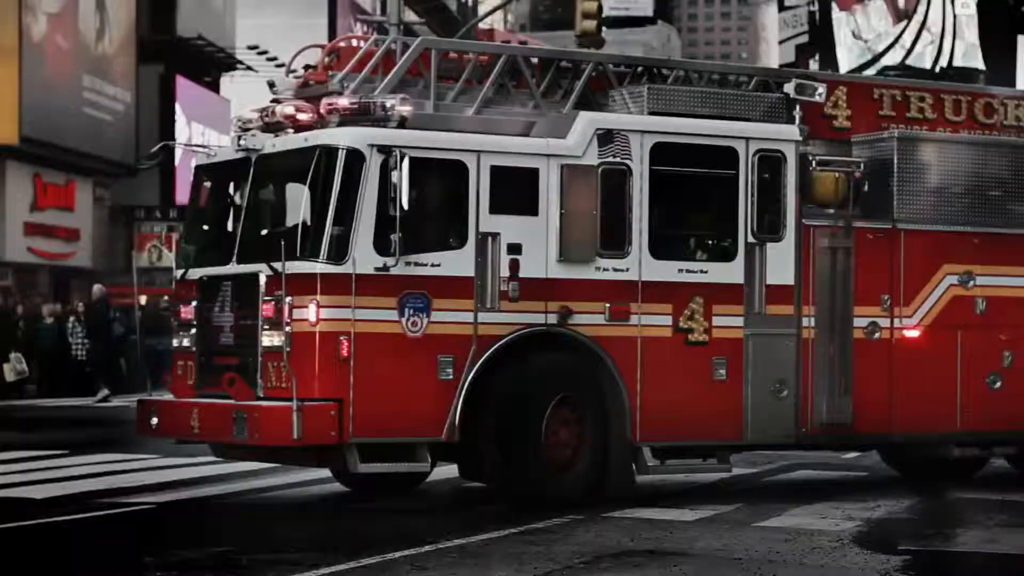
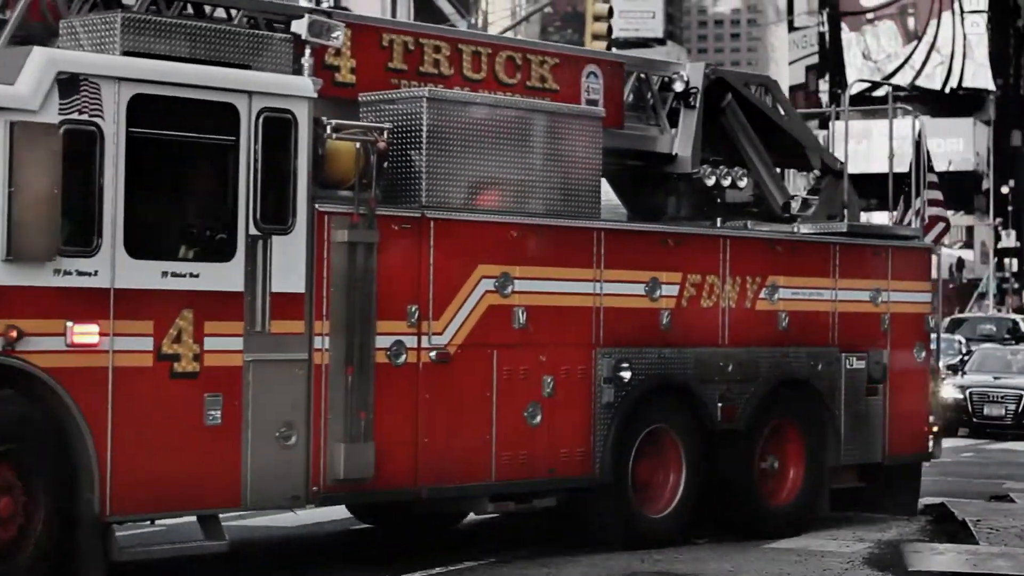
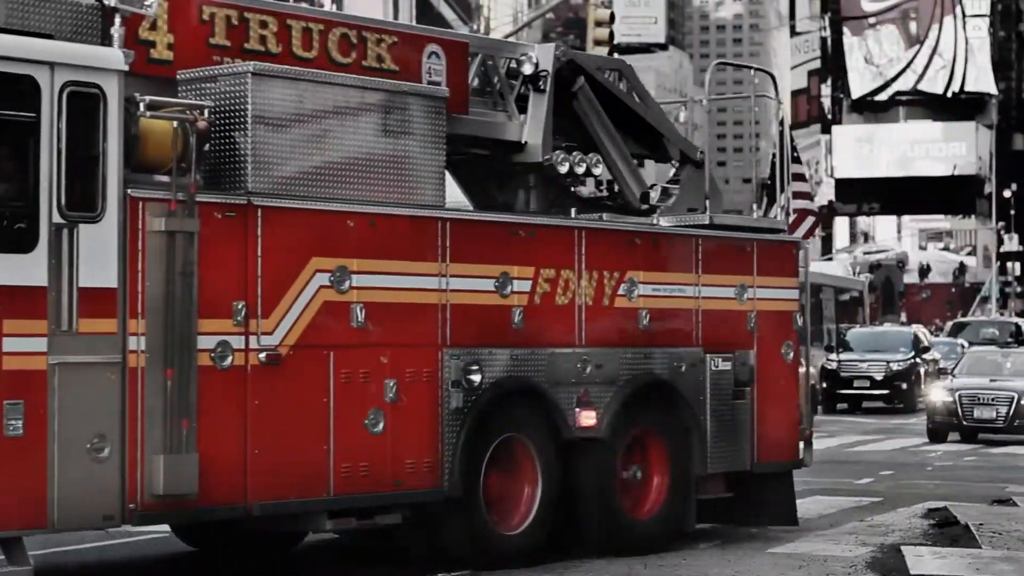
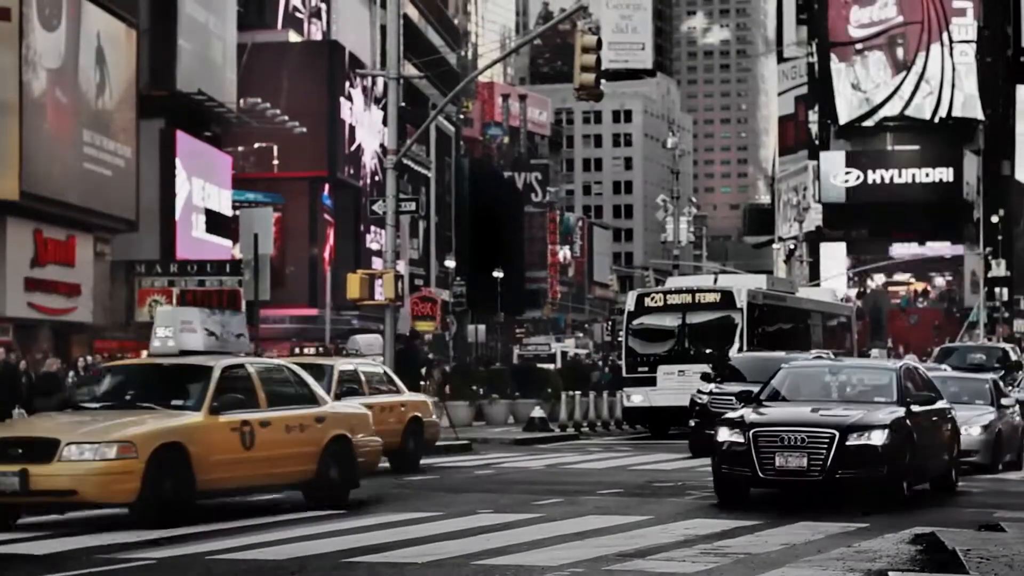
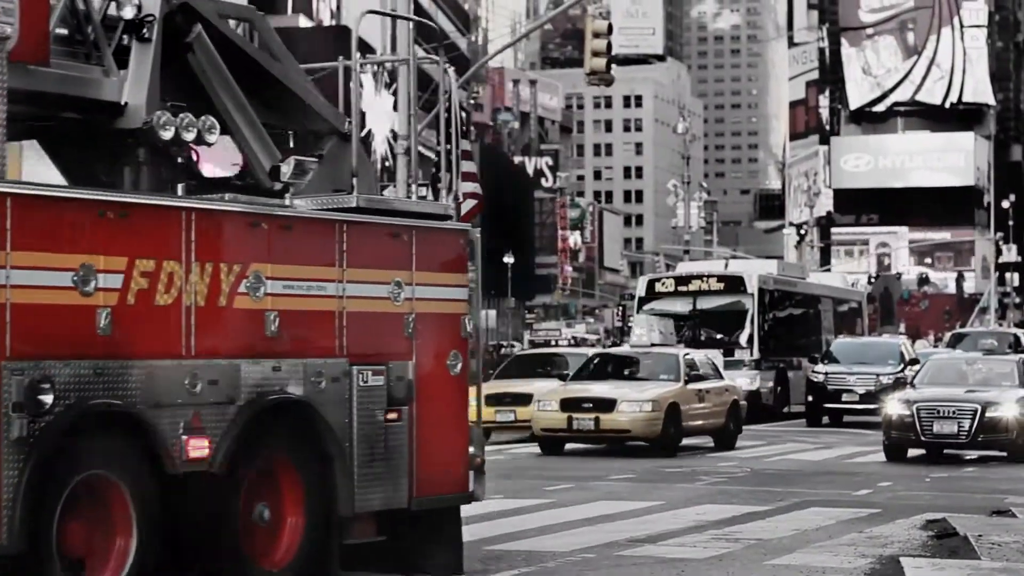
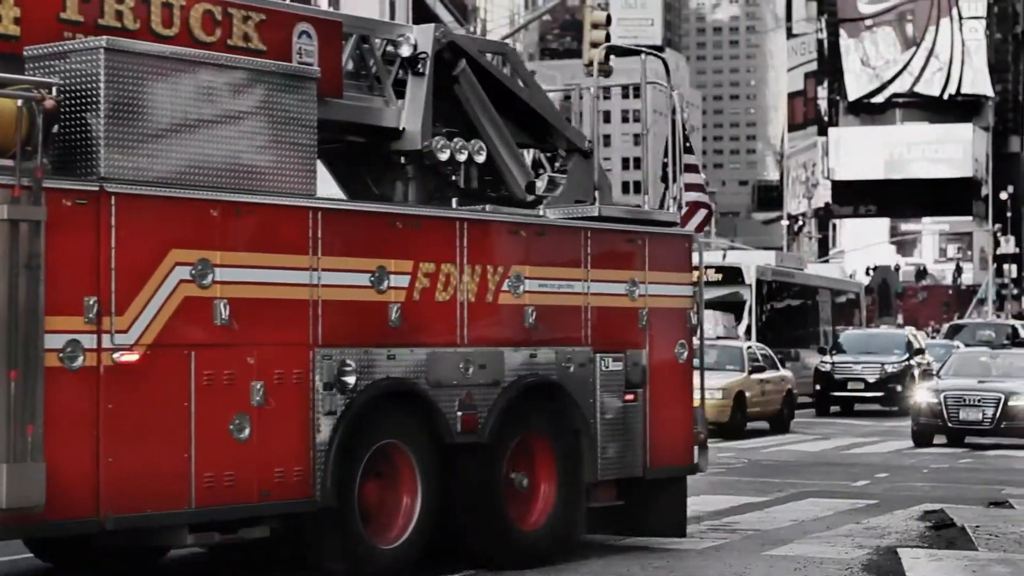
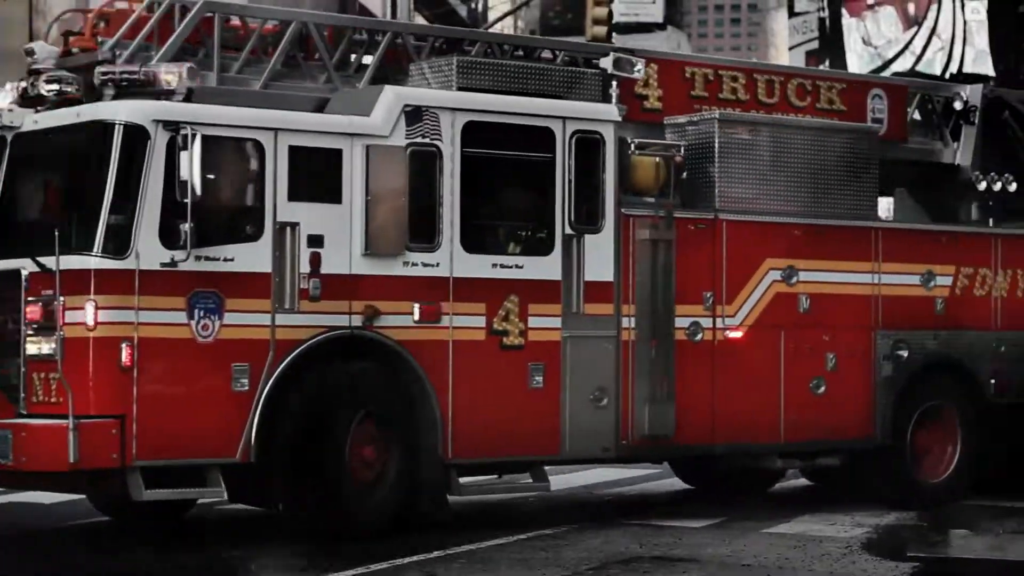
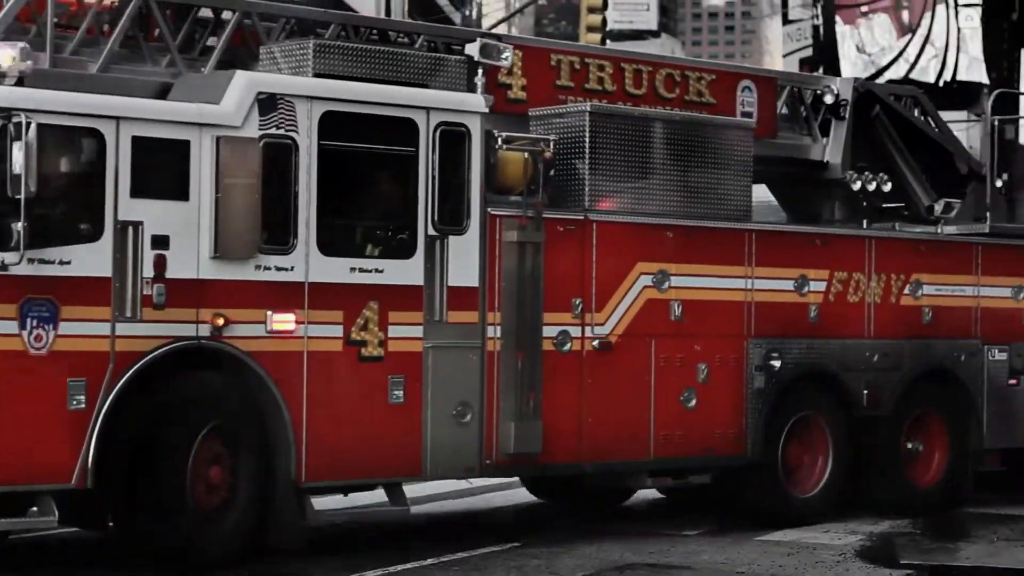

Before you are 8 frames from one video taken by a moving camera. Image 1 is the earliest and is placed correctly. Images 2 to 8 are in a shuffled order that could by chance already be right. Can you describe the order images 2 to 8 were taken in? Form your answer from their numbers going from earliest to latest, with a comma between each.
7, 8, 2, 3, 6, 5, 4
